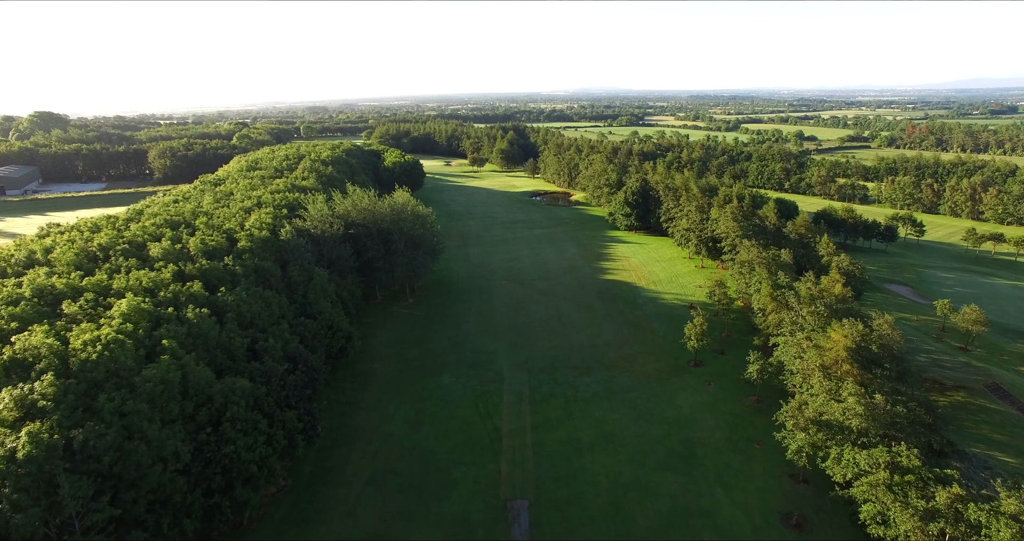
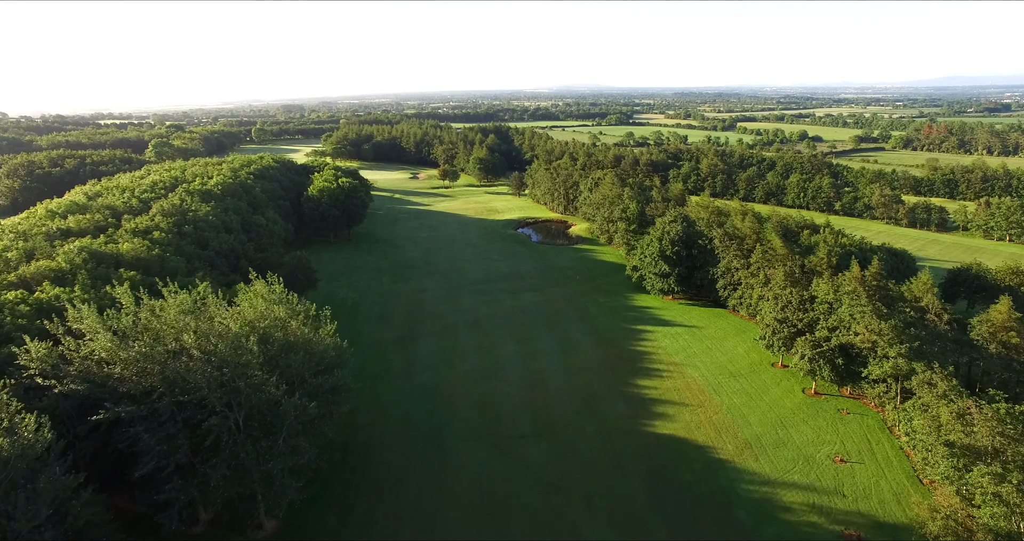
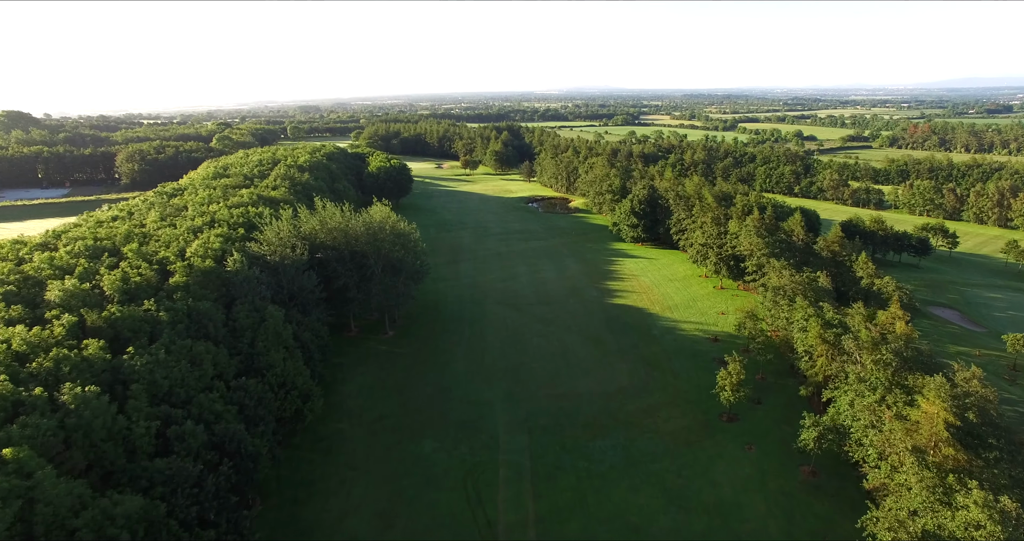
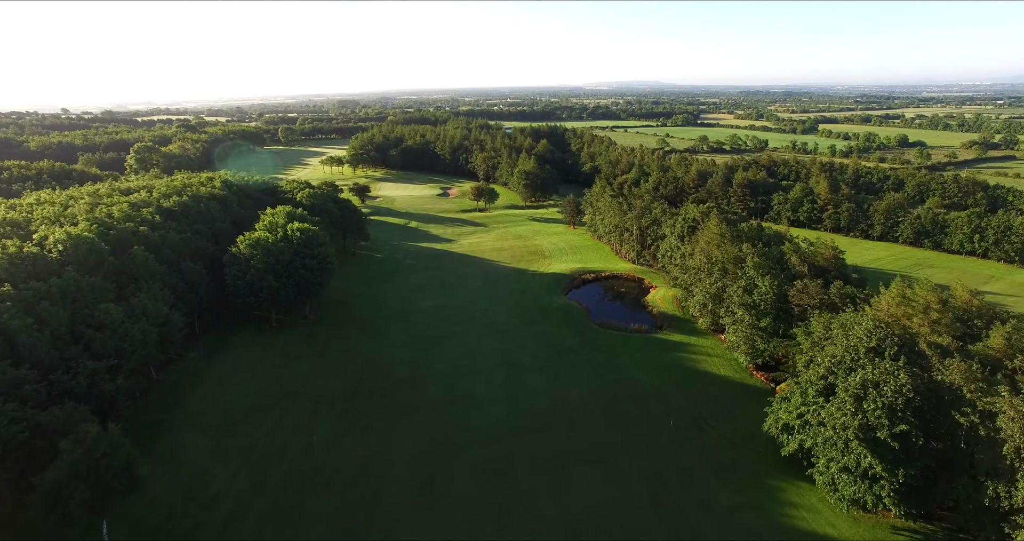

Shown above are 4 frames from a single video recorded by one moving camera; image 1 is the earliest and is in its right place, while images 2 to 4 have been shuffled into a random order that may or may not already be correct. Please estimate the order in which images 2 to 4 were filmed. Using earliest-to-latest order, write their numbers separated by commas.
3, 2, 4
